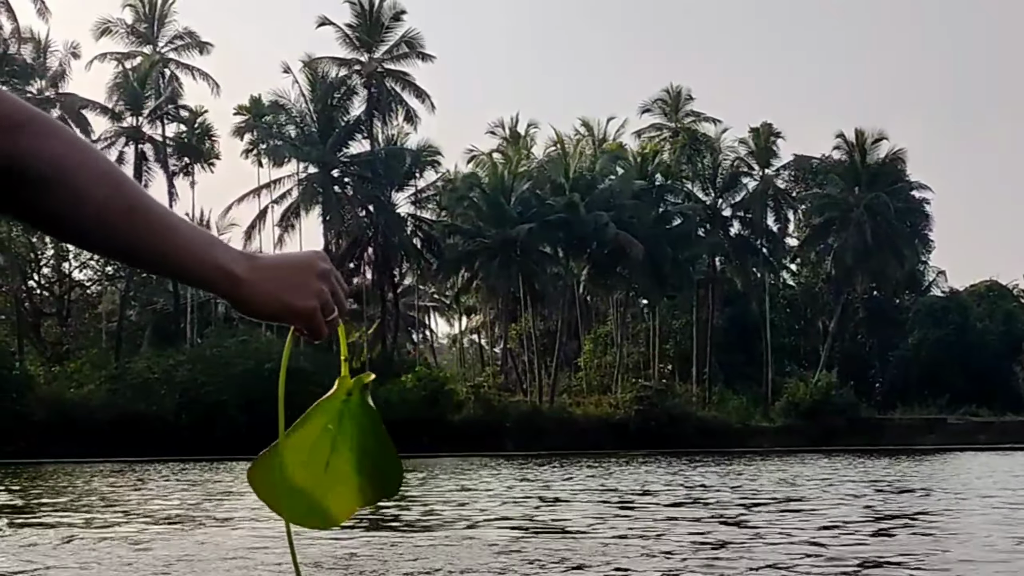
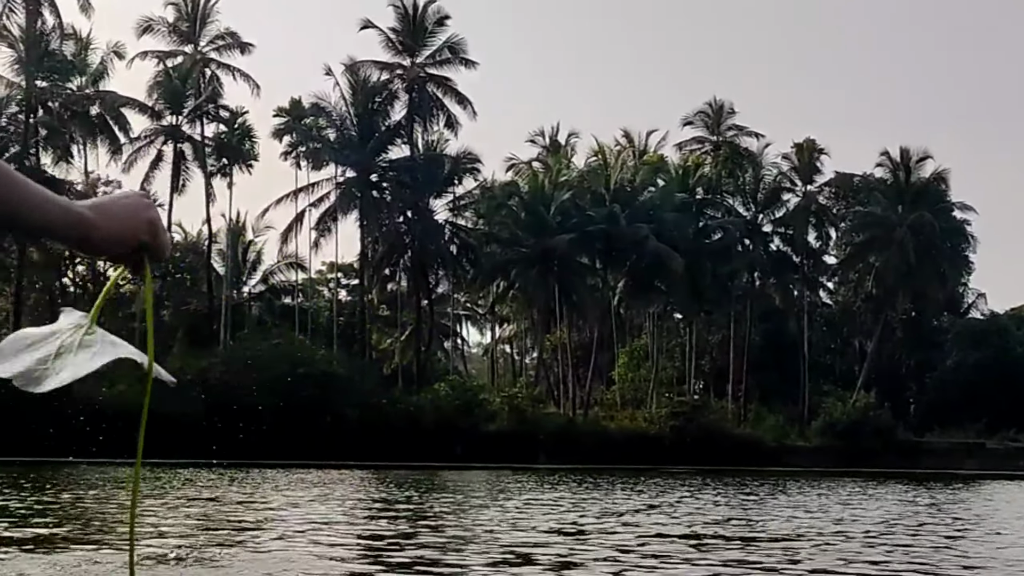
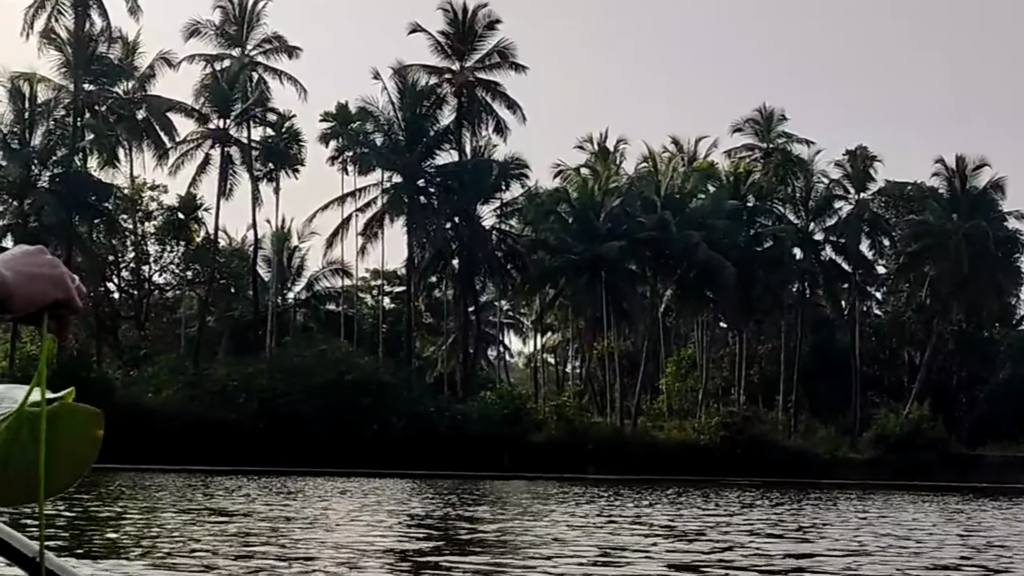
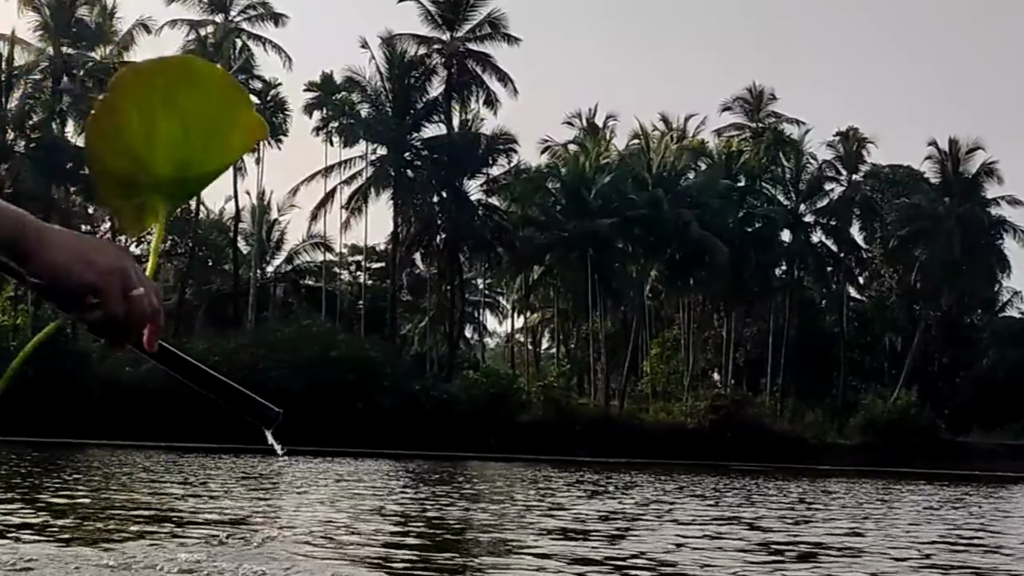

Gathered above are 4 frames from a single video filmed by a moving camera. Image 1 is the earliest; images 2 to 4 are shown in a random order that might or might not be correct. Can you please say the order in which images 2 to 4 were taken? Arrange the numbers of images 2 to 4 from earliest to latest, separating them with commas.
2, 3, 4
